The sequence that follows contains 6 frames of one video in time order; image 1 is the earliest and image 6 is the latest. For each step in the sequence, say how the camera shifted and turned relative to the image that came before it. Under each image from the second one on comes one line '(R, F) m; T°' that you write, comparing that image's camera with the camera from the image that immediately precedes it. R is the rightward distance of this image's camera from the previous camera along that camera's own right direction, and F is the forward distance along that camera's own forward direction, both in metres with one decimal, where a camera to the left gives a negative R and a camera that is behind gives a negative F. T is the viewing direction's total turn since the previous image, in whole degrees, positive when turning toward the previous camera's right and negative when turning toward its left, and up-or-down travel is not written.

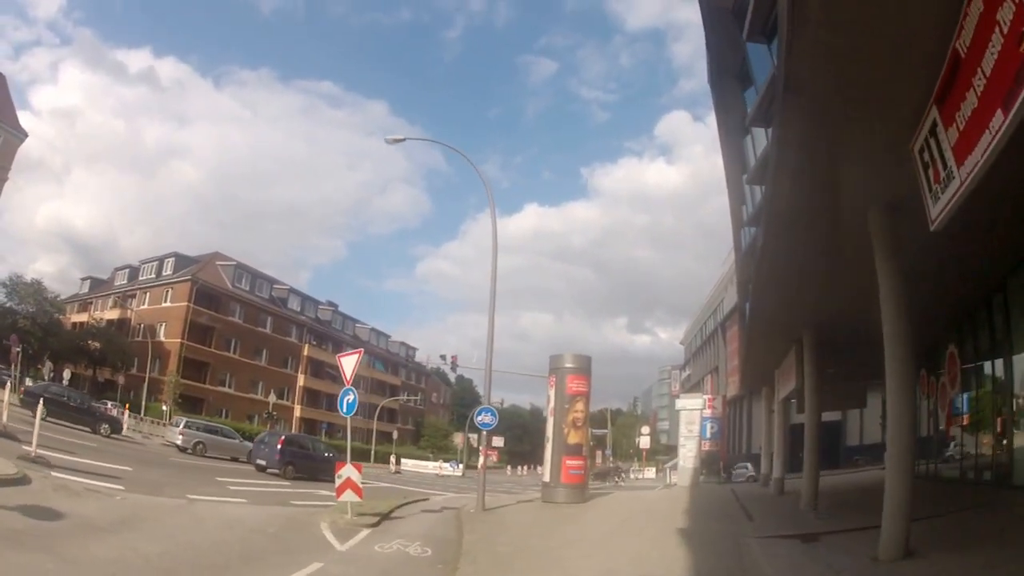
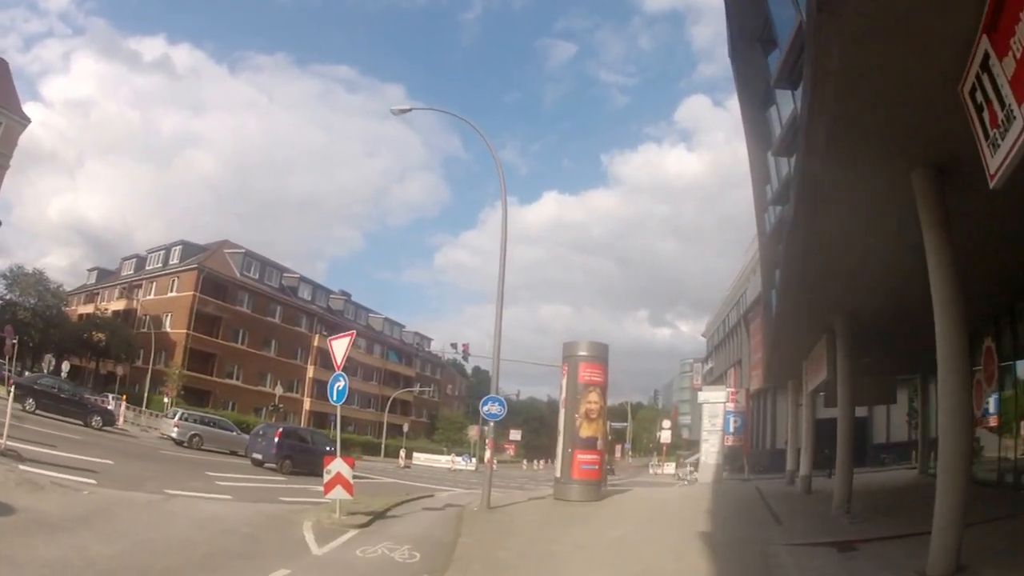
(+0.2, +1.2) m; -1°
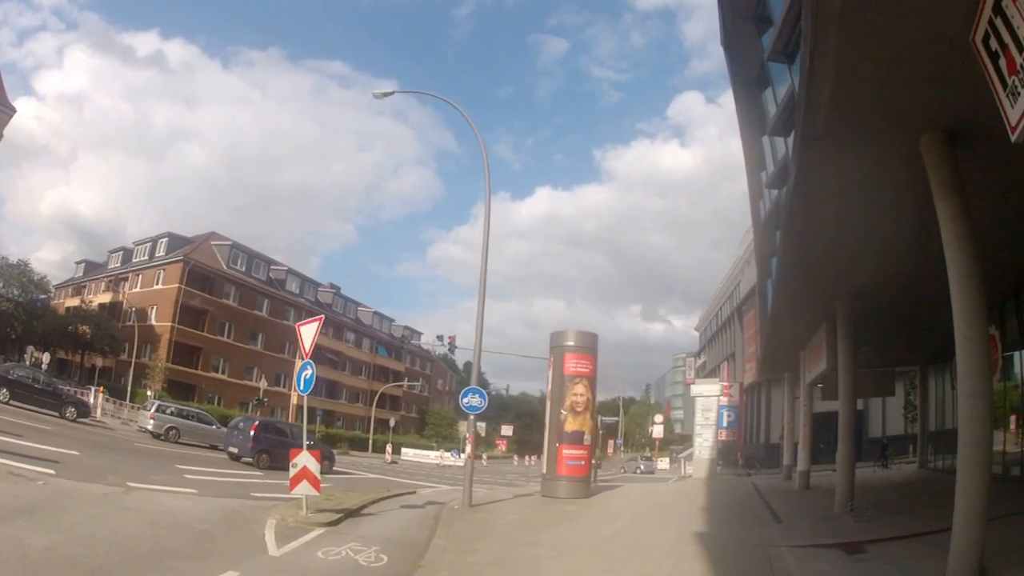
(+0.2, +0.9) m; +1°
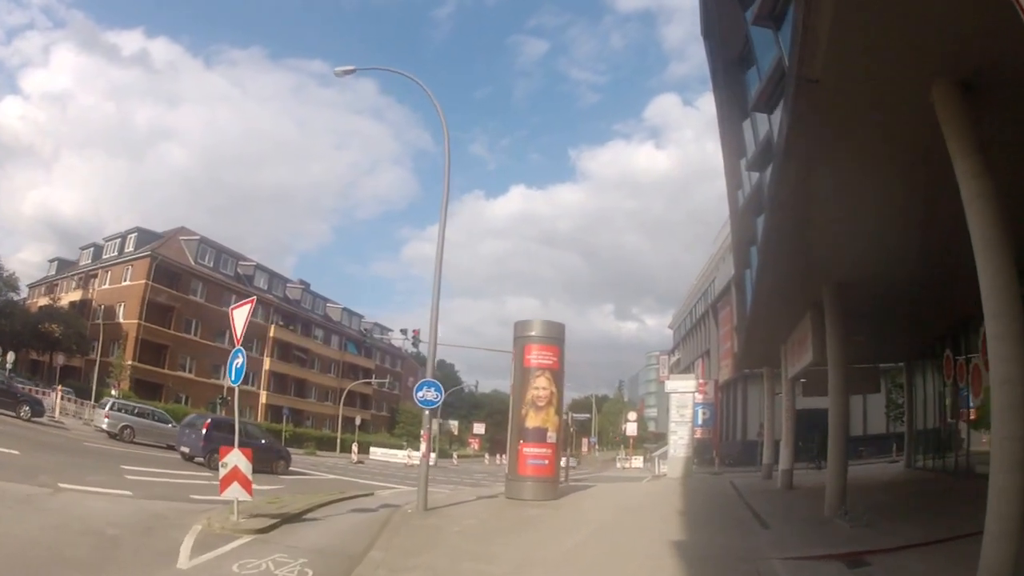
(+0.2, +1.3) m; +2°
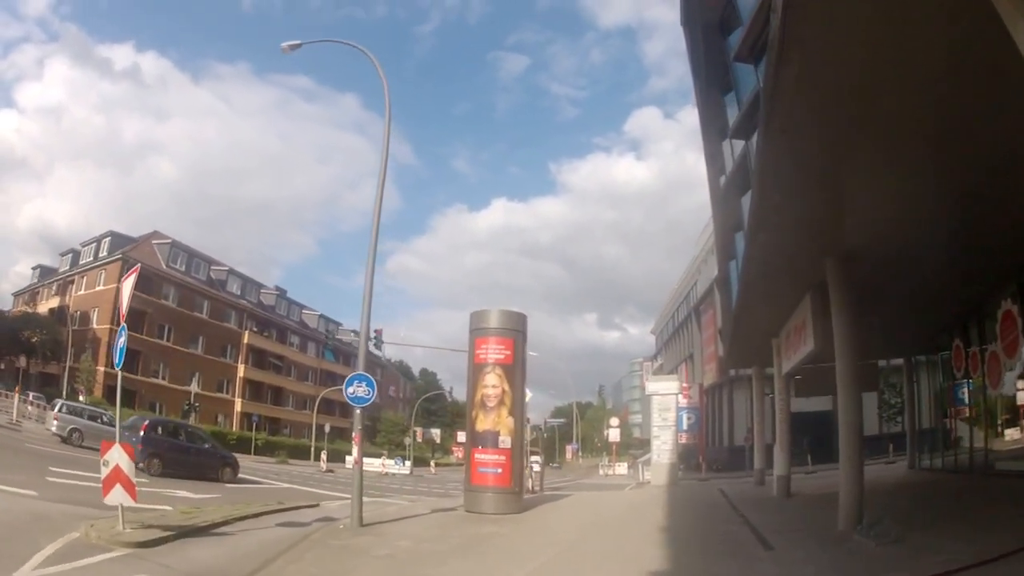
(+0.5, +2.0) m; +1°
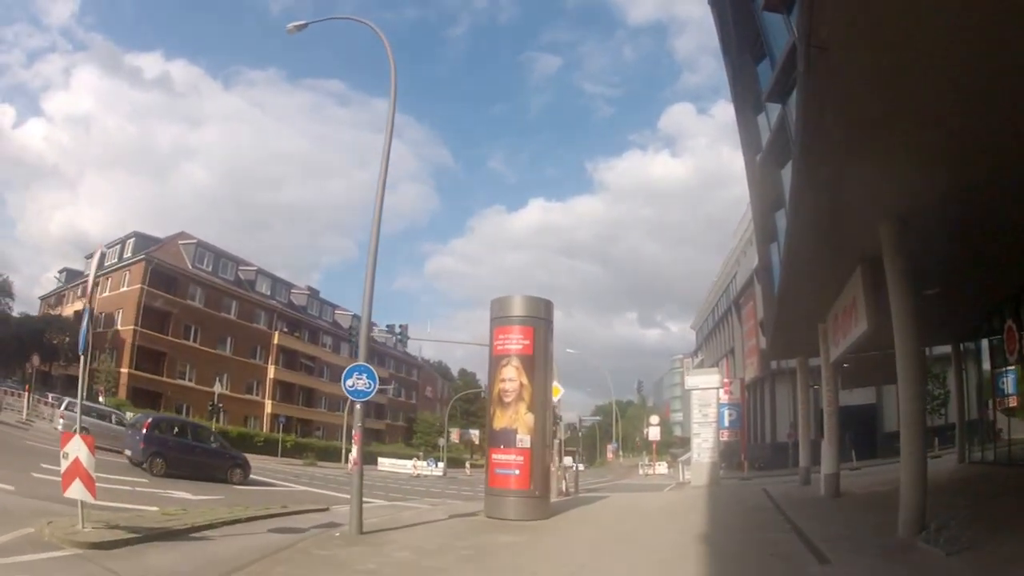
(+0.3, +1.1) m; -3°
